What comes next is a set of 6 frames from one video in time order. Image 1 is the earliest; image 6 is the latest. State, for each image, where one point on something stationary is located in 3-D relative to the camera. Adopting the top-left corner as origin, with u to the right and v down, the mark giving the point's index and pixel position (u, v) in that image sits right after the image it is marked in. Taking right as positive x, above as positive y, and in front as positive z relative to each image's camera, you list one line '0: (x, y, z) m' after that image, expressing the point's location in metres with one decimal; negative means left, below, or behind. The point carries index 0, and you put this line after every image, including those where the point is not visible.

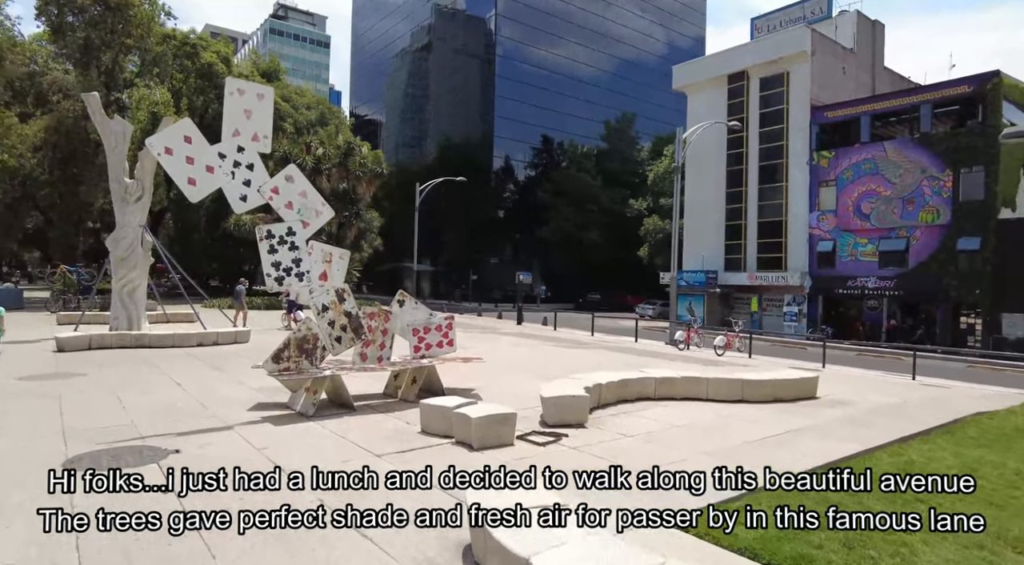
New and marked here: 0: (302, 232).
0: (-2.8, +0.7, +8.6) m
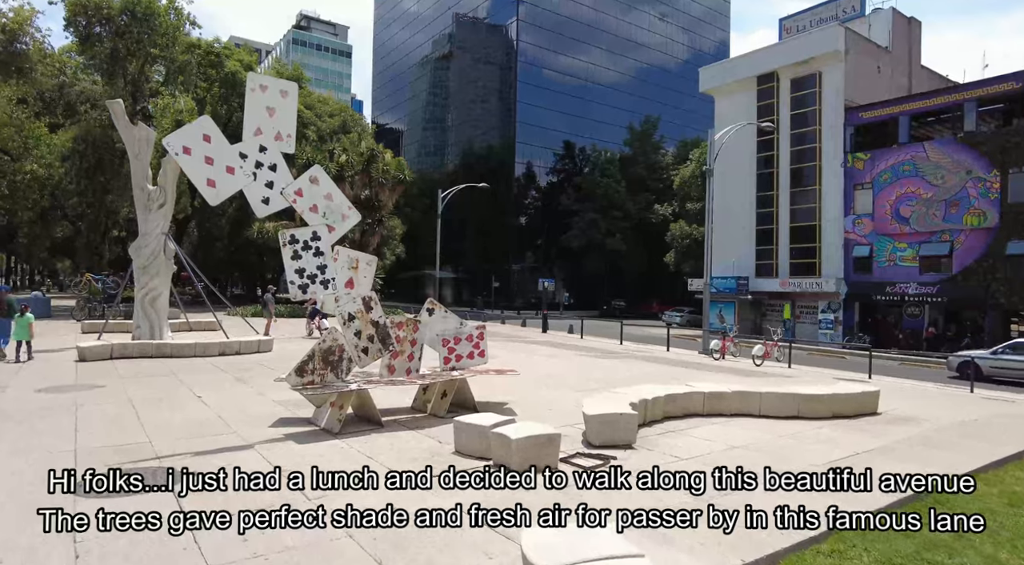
0: (-2.3, +0.6, +8.1) m
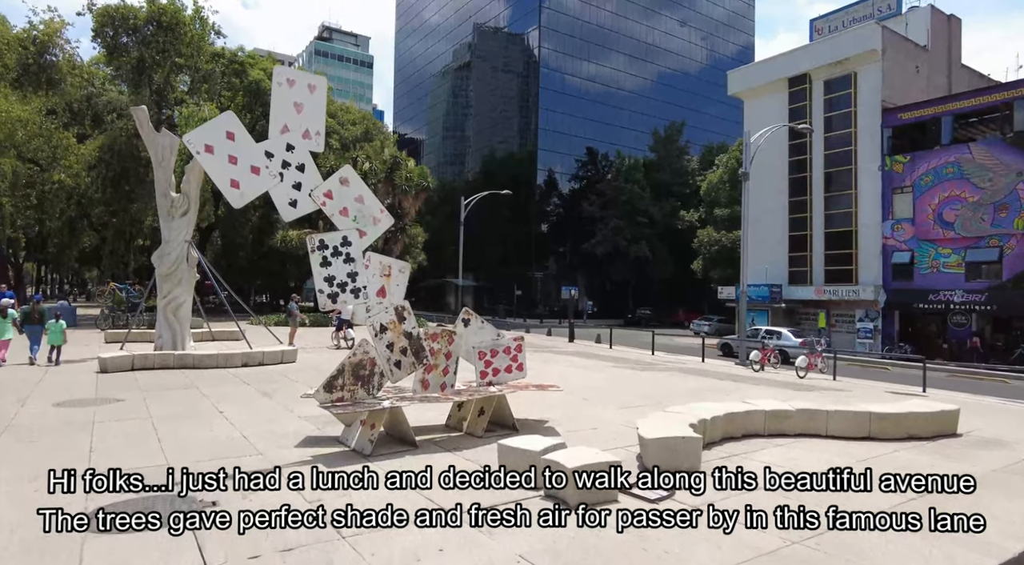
0: (-1.8, +0.5, +7.5) m
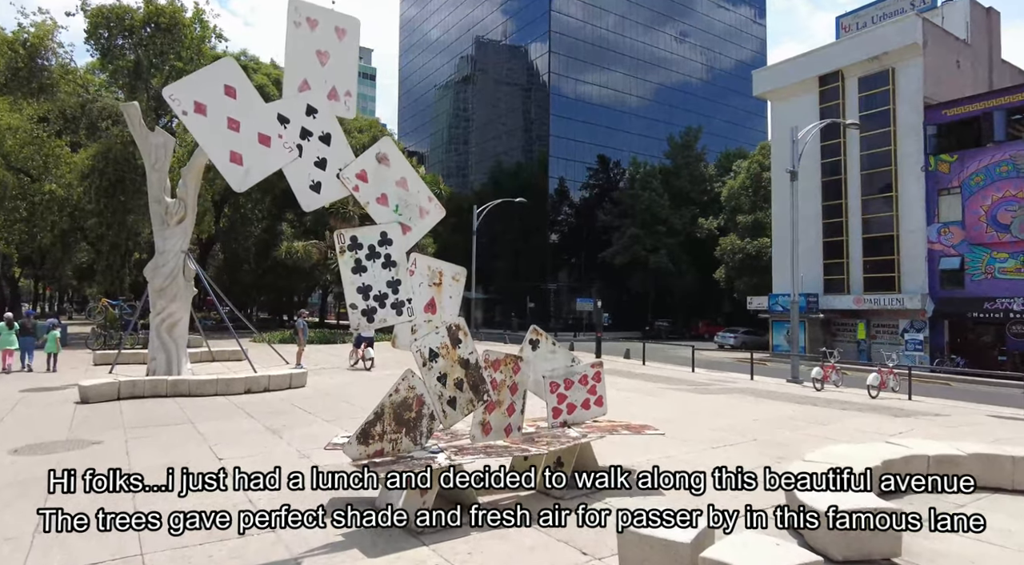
0: (-1.0, +0.4, +5.6) m
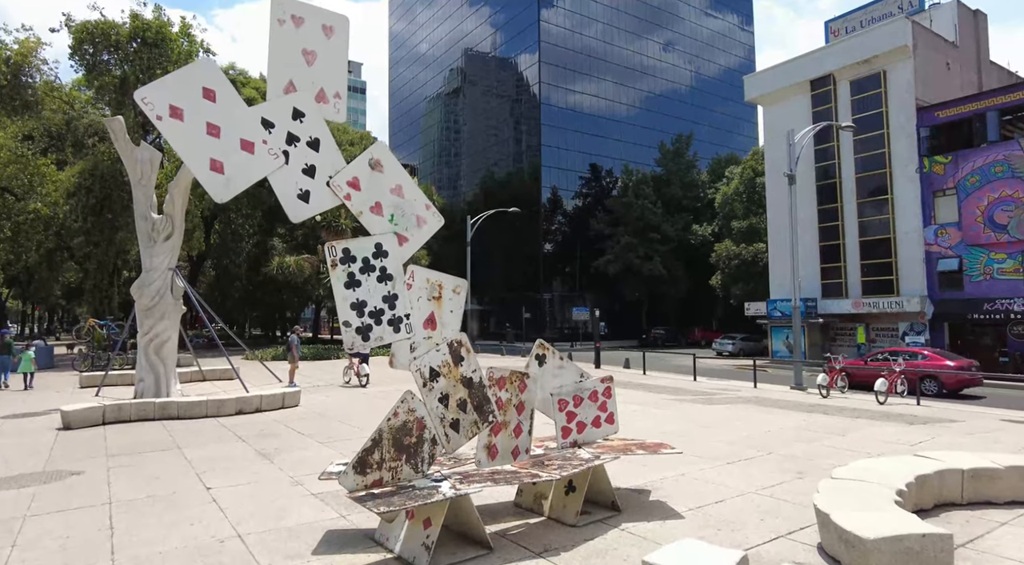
0: (-0.9, +0.3, +5.2) m
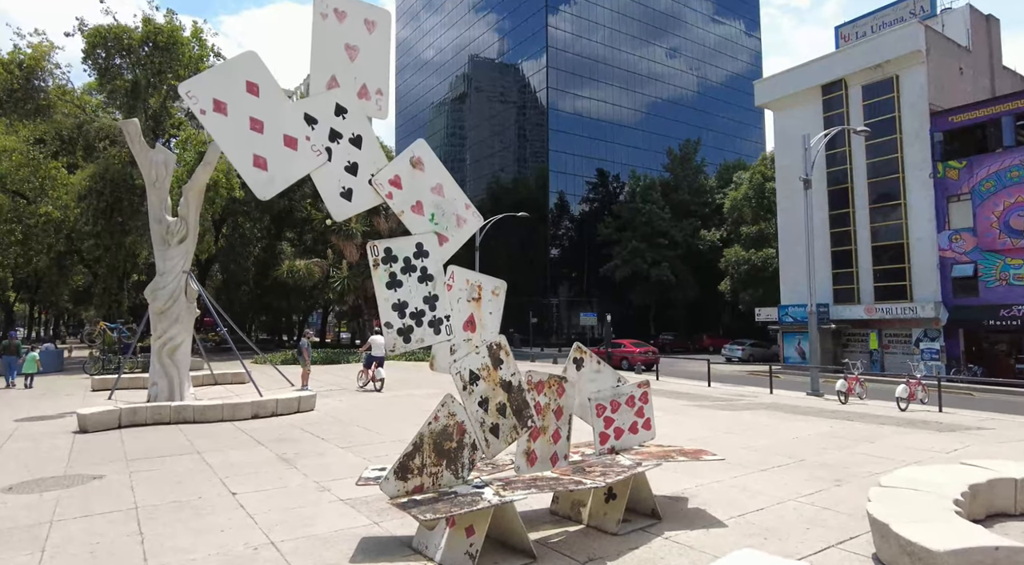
0: (-0.6, +0.2, +5.1) m
